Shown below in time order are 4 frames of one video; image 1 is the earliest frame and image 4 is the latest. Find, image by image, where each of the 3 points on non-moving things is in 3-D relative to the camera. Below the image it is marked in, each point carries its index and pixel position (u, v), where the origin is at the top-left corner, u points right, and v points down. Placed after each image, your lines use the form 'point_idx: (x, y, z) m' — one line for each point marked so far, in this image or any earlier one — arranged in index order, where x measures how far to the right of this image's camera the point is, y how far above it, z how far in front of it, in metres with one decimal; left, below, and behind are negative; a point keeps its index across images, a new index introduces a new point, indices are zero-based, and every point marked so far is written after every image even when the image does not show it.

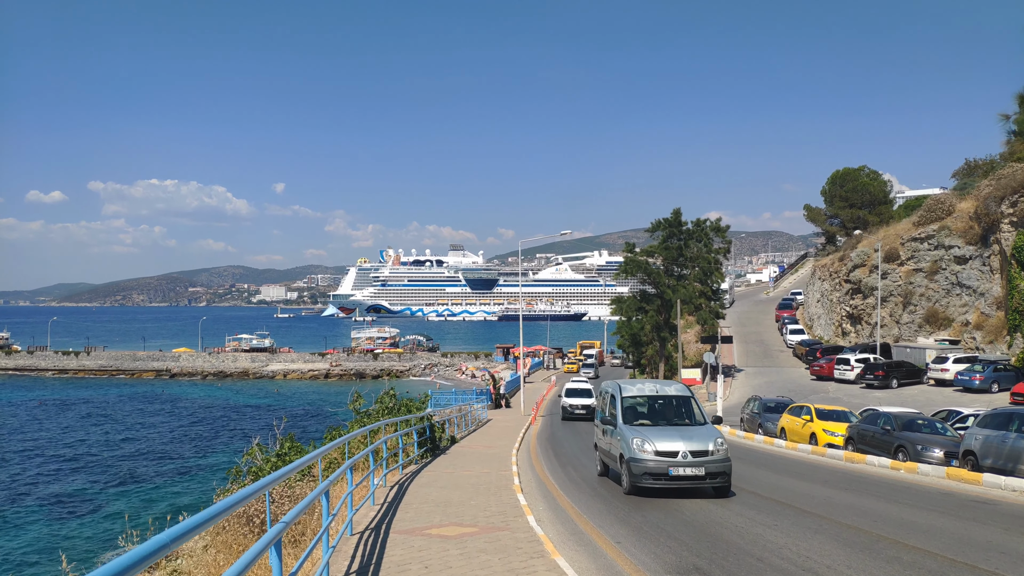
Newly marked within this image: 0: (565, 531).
0: (+0.6, -2.6, +7.5) m
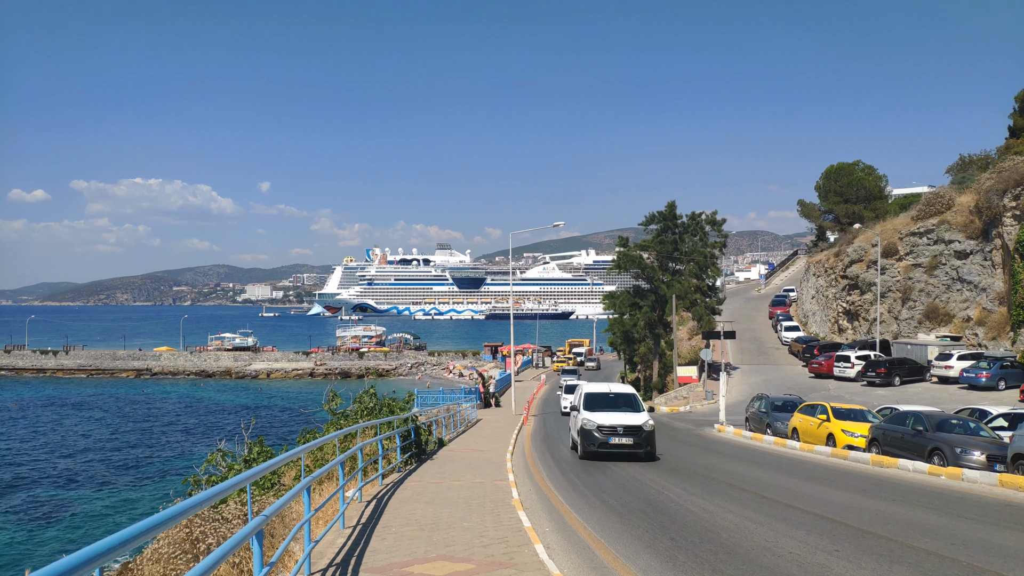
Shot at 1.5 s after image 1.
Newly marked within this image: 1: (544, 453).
0: (+0.6, -2.4, +6.1) m
1: (+0.8, -4.0, +16.7) m
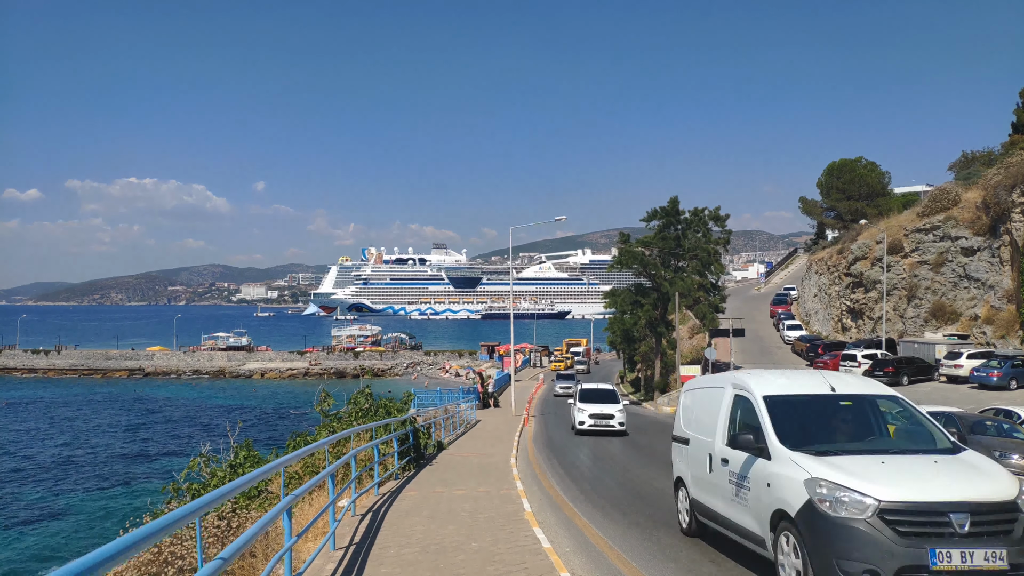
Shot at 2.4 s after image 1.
0: (+0.7, -2.3, +5.2) m
1: (+0.8, -3.8, +15.8) m
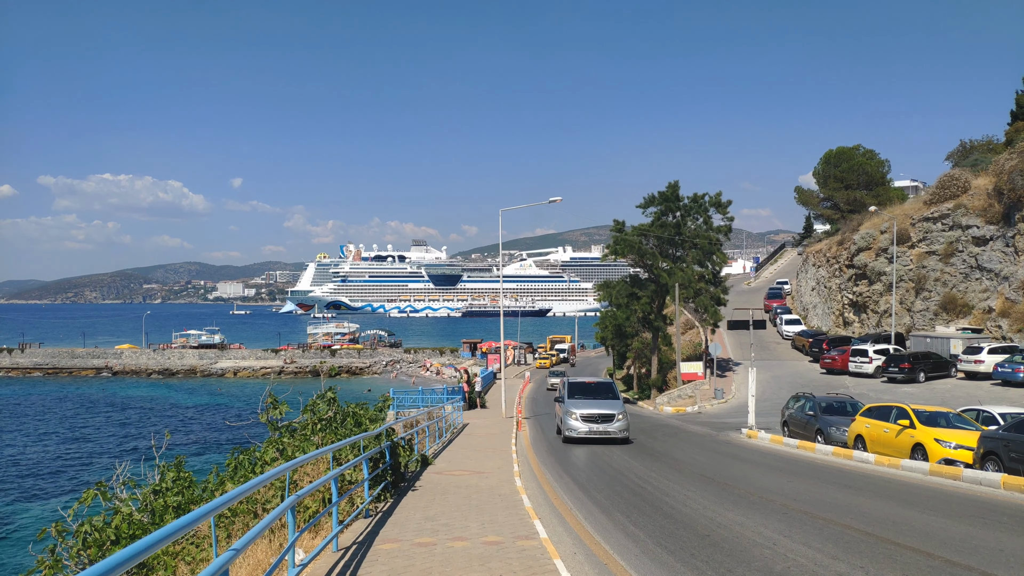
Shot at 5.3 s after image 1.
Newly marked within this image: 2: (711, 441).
0: (+1.0, -1.9, +2.5) m
1: (+0.8, -3.5, +13.1) m
2: (+5.6, -4.3, +19.3) m
